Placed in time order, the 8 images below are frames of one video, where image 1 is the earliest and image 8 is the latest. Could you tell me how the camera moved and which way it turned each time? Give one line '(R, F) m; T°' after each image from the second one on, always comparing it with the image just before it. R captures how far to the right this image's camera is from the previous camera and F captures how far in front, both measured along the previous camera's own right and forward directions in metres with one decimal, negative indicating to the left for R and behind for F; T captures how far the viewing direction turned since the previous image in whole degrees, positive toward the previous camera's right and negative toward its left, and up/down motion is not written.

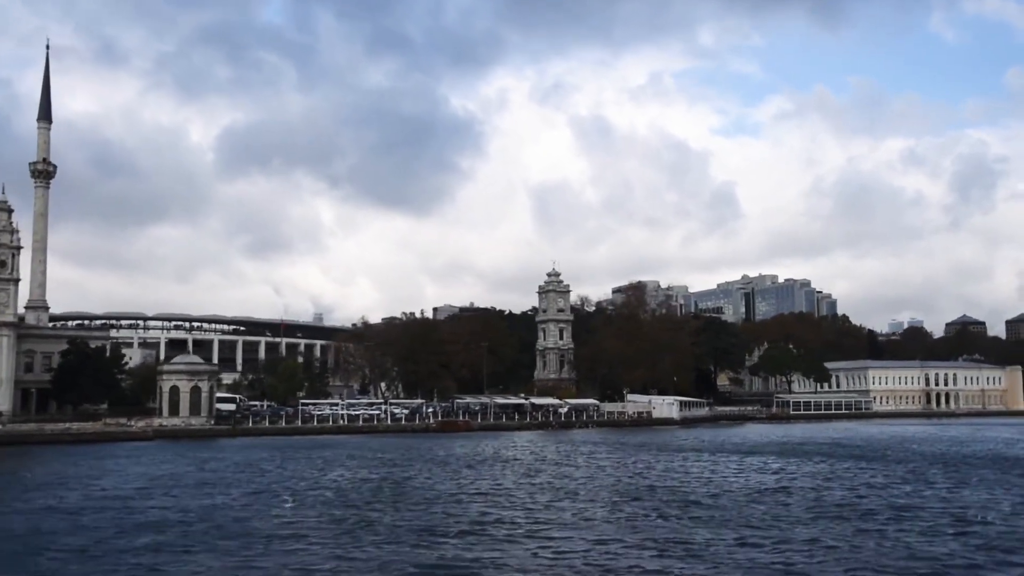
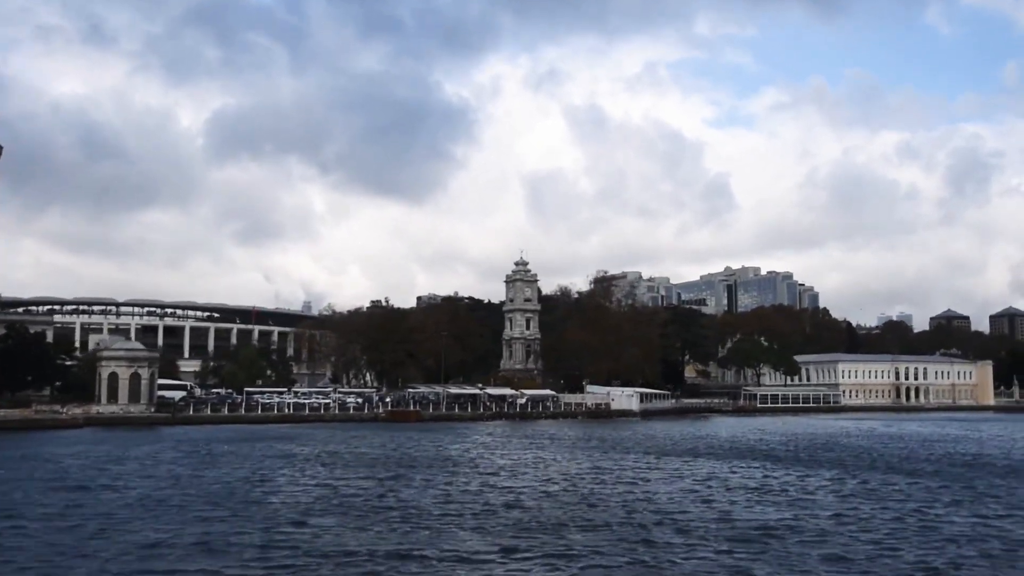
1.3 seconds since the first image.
(+3.0, +1.1) m; 0°
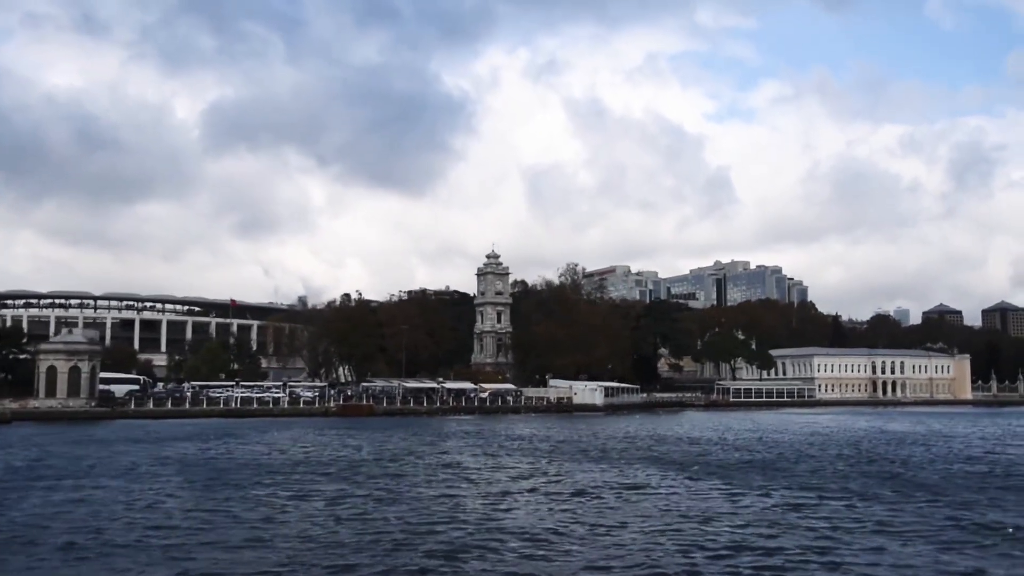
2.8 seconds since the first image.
(+3.4, +1.3) m; 0°
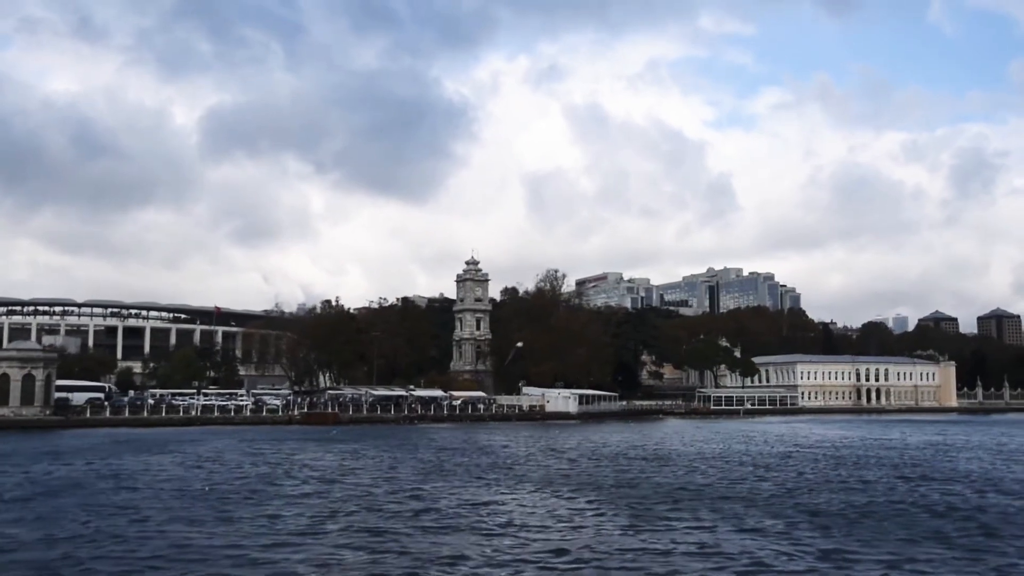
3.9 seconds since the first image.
(+2.5, +1.0) m; 0°
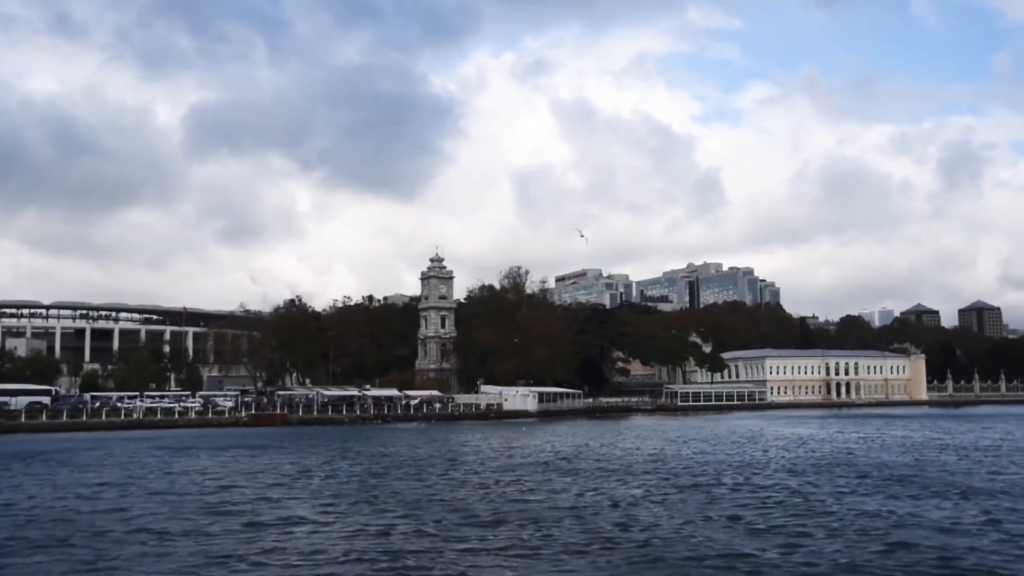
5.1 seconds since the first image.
(+2.8, +1.1) m; +1°
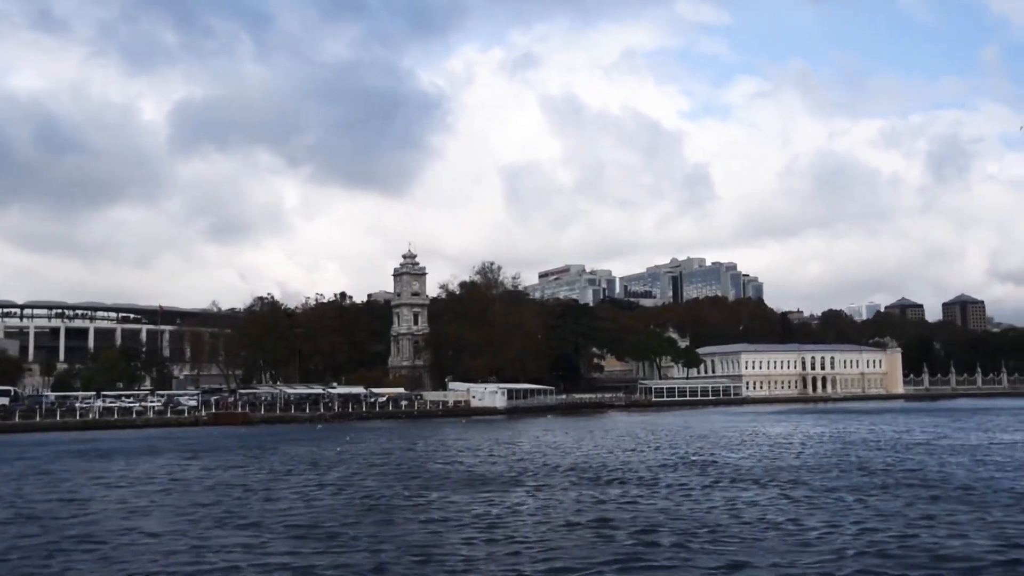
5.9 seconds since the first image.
(+1.9, +0.8) m; +1°
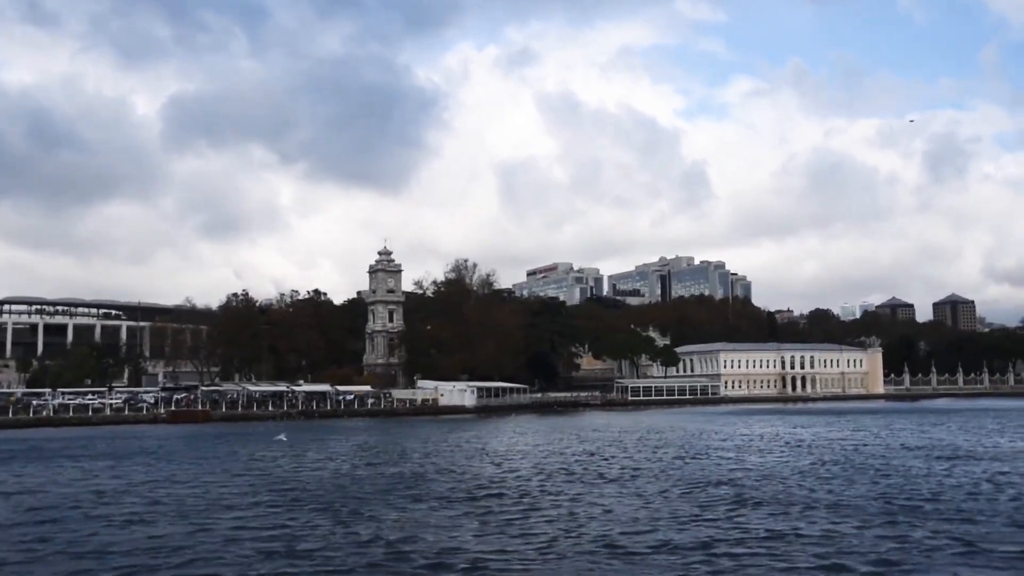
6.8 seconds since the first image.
(+2.2, +1.0) m; 0°
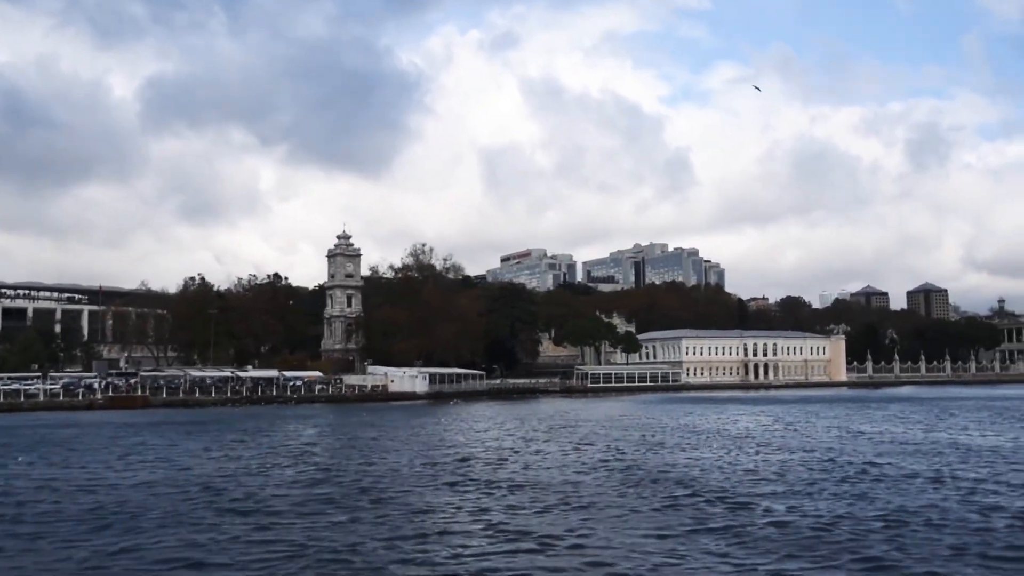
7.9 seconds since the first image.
(+2.5, +1.2) m; +1°
